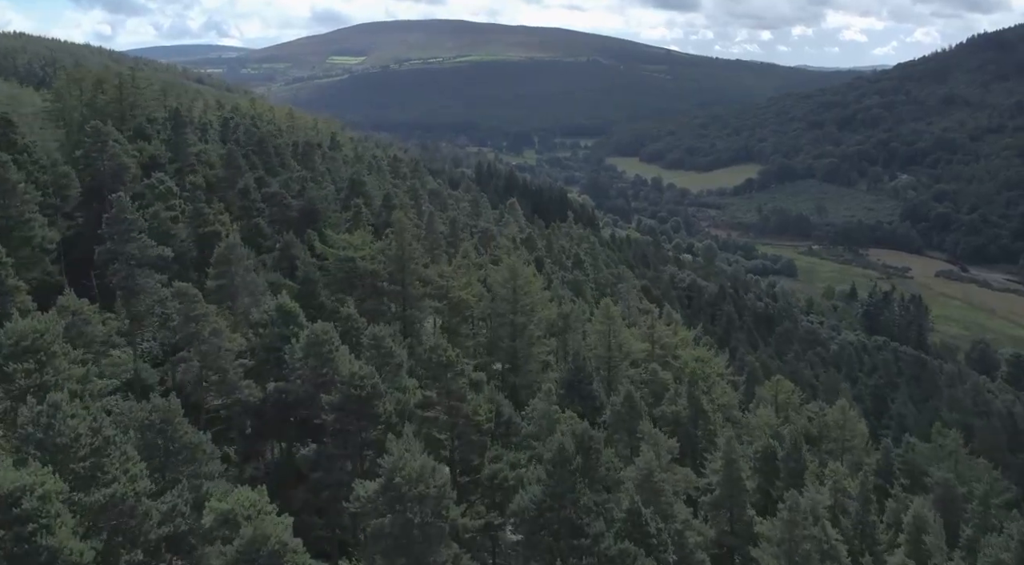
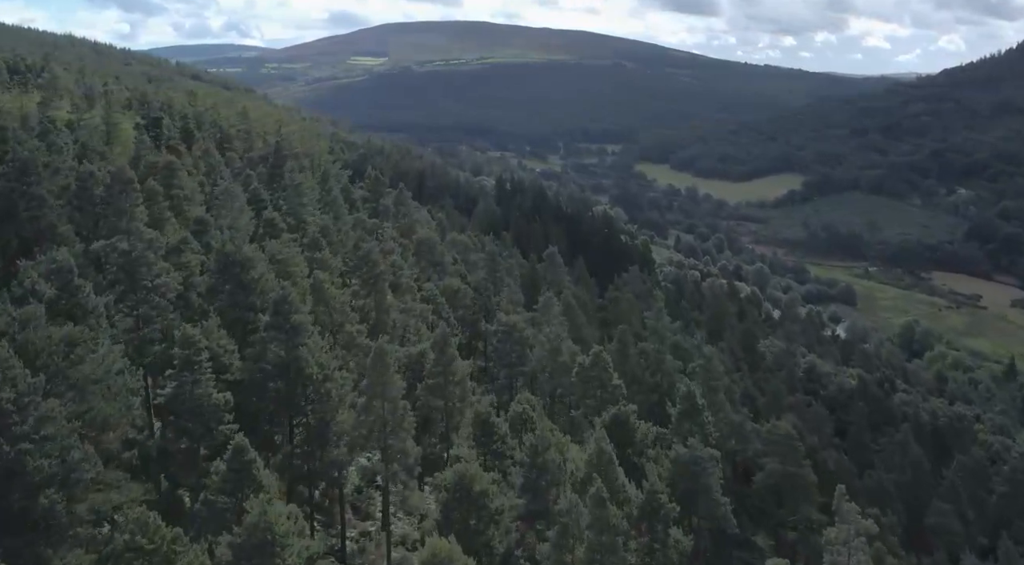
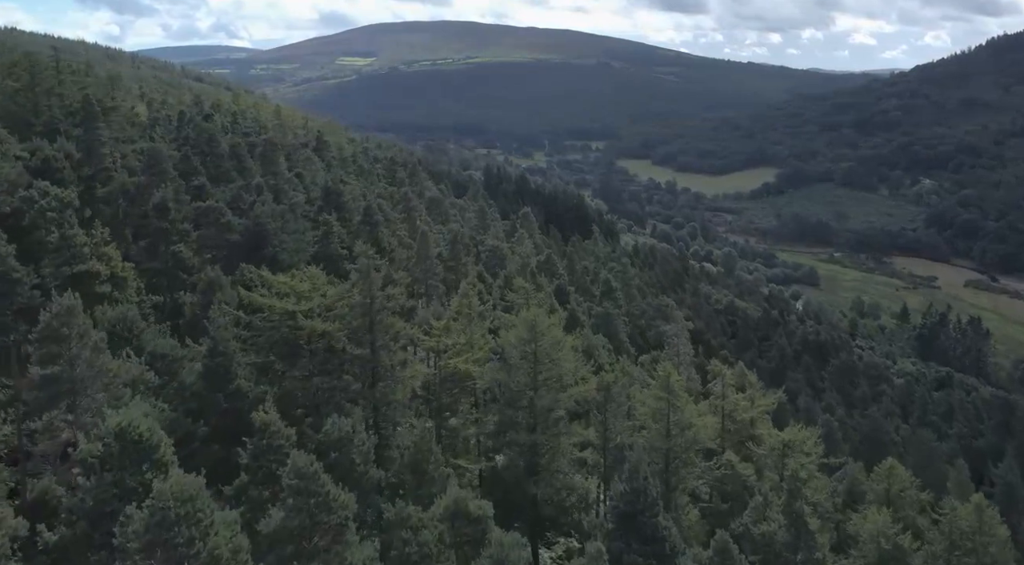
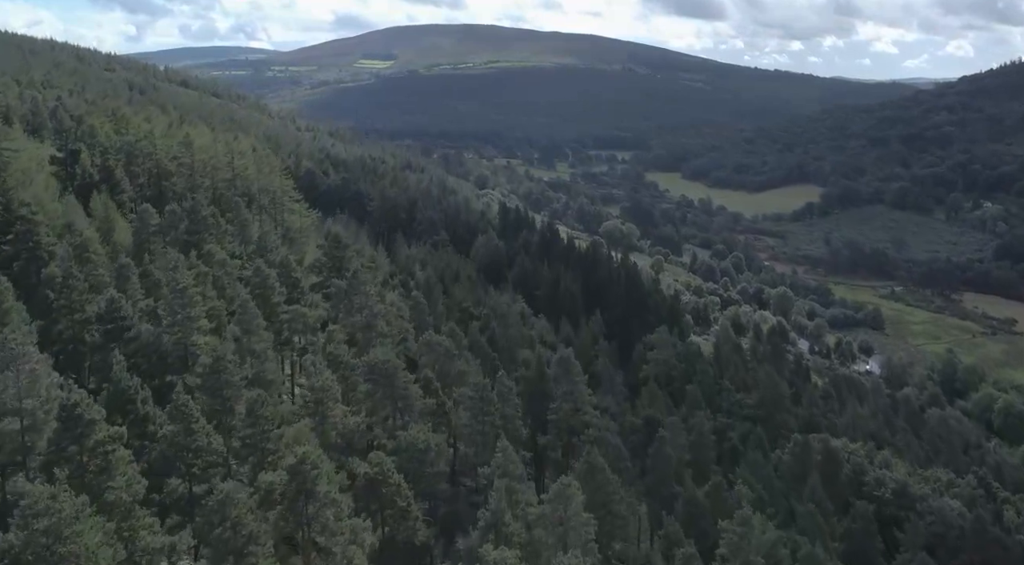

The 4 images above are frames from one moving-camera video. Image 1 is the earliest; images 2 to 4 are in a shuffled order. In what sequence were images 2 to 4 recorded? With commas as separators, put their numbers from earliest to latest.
3, 2, 4
